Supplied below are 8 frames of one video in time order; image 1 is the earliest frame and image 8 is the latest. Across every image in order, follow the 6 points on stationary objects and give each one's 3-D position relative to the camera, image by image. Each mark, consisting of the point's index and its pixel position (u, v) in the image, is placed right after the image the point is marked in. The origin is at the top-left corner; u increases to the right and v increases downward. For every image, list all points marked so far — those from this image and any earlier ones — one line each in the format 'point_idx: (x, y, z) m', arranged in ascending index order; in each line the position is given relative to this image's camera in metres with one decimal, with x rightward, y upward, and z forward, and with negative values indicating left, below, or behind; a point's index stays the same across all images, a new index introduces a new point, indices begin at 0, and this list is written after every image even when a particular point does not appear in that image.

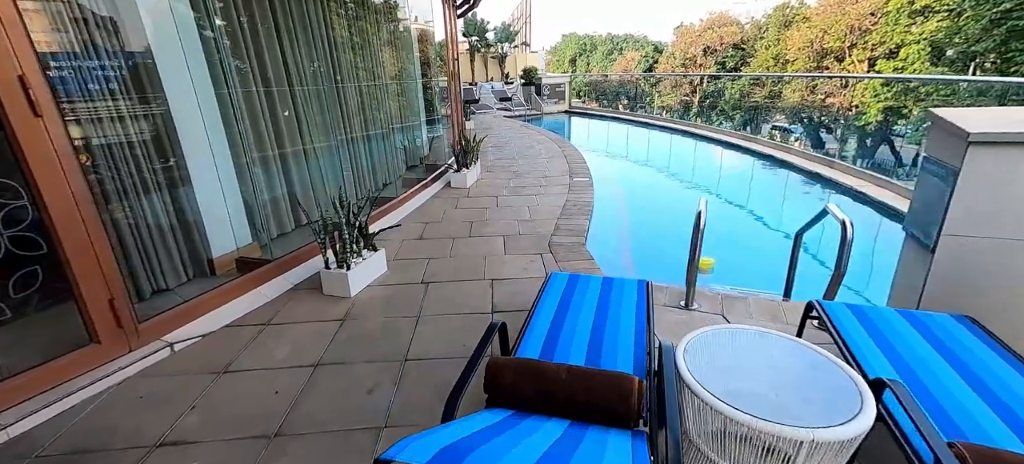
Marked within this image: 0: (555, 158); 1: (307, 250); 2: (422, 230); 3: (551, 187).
0: (+0.6, +1.1, +6.3) m
1: (-1.5, -0.1, +3.1) m
2: (-0.8, 0.0, +3.6) m
3: (+0.4, +0.5, +4.9) m
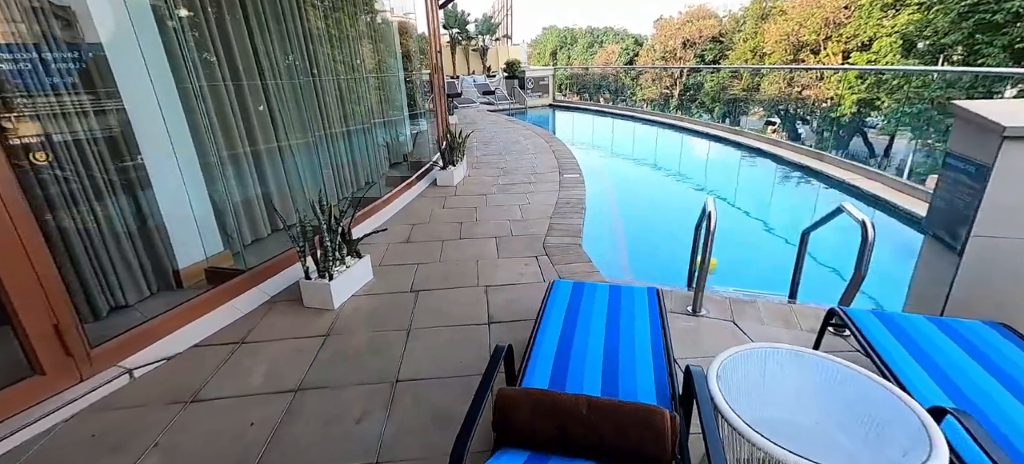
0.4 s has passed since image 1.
0: (+0.4, +1.1, +6.2) m
1: (-1.5, -0.2, +2.8) m
2: (-0.8, 0.0, +3.4) m
3: (+0.3, +0.5, +4.7) m
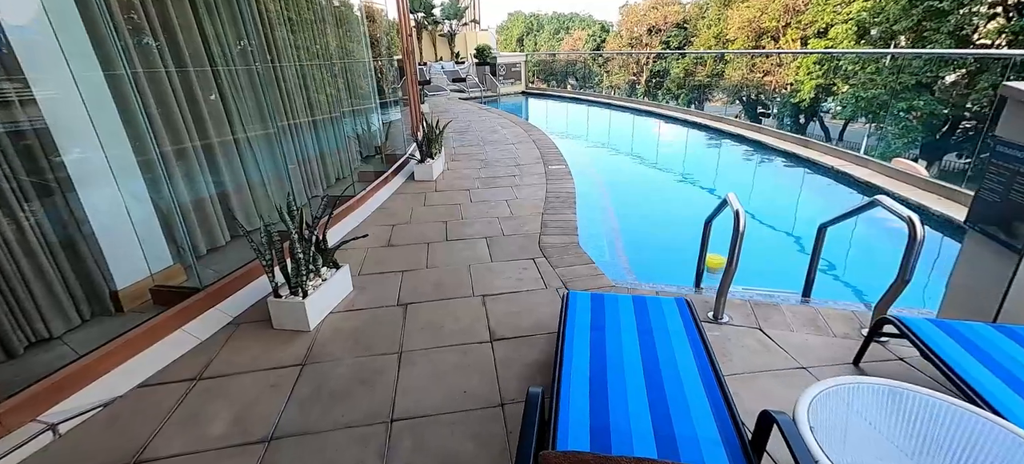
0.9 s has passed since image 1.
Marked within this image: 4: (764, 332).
0: (+0.2, +1.2, +5.9) m
1: (-1.5, -0.2, +2.5) m
2: (-0.9, 0.0, +3.1) m
3: (+0.1, +0.6, +4.5) m
4: (+1.1, -0.4, +1.9) m
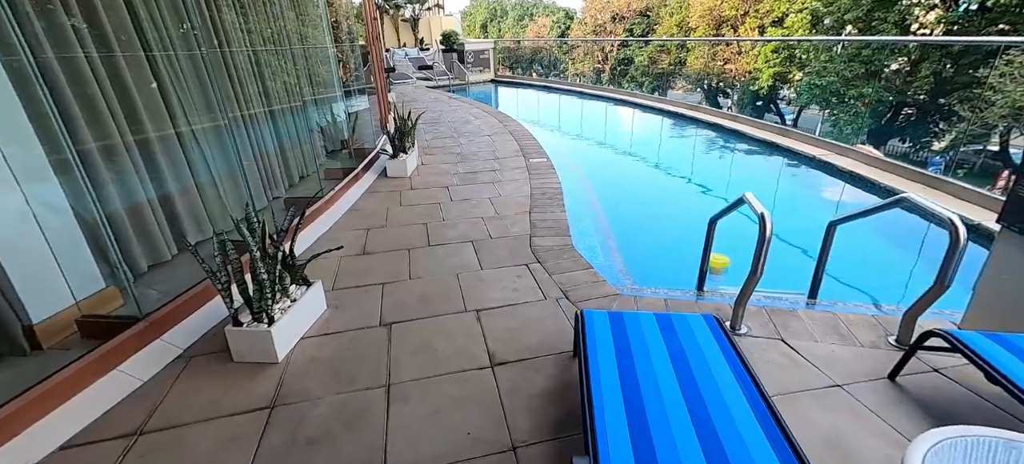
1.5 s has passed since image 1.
0: (-0.2, +1.3, +5.6) m
1: (-1.6, -0.3, +2.1) m
2: (-1.0, -0.1, +2.8) m
3: (-0.1, +0.6, +4.2) m
4: (+1.1, -0.5, +1.8) m
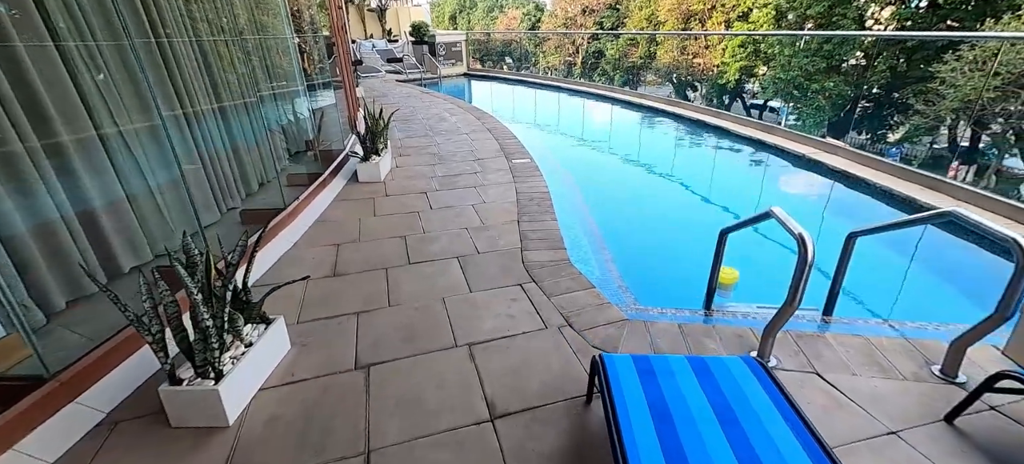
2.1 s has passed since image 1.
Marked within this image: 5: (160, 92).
0: (-0.4, +1.2, +5.3) m
1: (-1.6, -0.4, +1.8) m
2: (-1.0, -0.2, +2.5) m
3: (-0.2, +0.5, +3.9) m
4: (+1.1, -0.5, +1.6) m
5: (-1.9, +0.7, +2.3) m
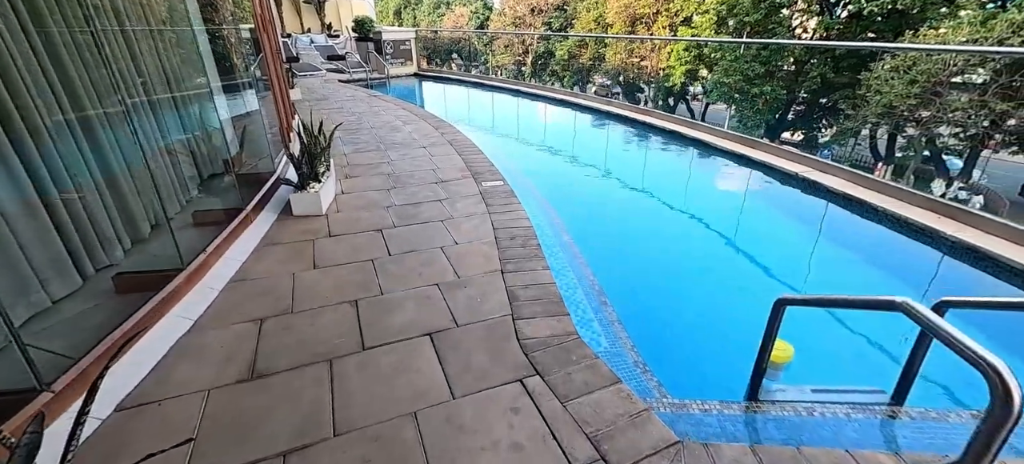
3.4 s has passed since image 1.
0: (-0.8, +0.9, +4.6) m
1: (-1.5, -0.8, +1.0) m
2: (-1.1, -0.5, +1.8) m
3: (-0.4, +0.2, +3.3) m
4: (+1.2, -0.8, +1.1) m
5: (-2.0, +0.4, +1.5) m
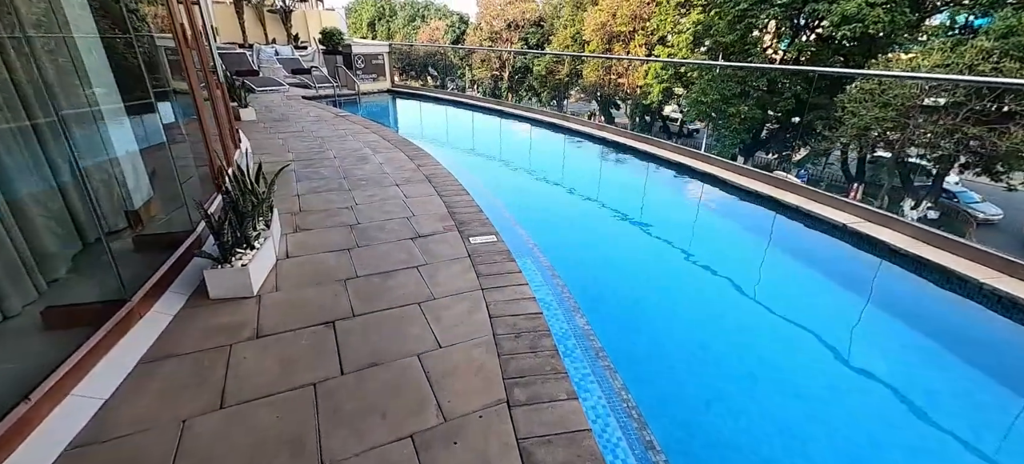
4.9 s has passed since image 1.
0: (-0.9, +0.4, +3.8) m
1: (-1.4, -1.1, +0.1) m
2: (-1.0, -0.9, +0.9) m
3: (-0.4, -0.2, +2.5) m
4: (+1.3, -1.2, +0.4) m
5: (-1.9, 0.0, +0.6) m
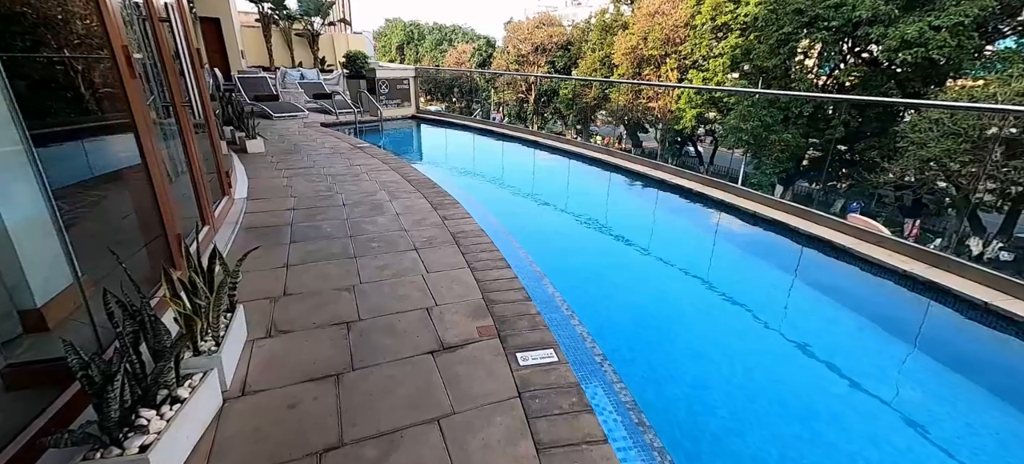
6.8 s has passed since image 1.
0: (-0.5, -0.2, +2.9) m
1: (-1.2, -1.5, -0.9) m
2: (-0.8, -1.3, -0.1) m
3: (-0.1, -0.7, +1.5) m
4: (+1.5, -1.7, -0.7) m
5: (-1.7, -0.4, -0.2) m
